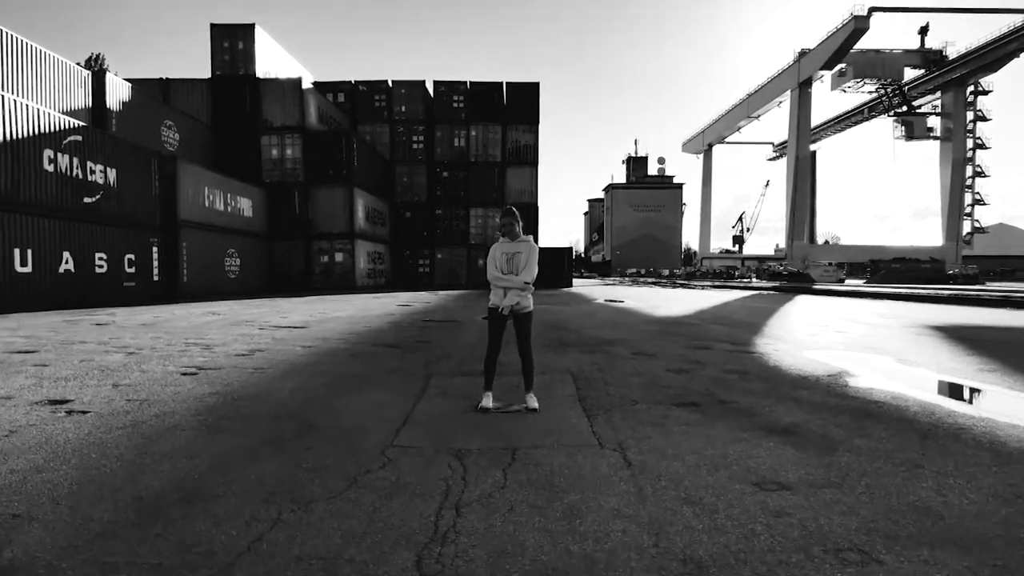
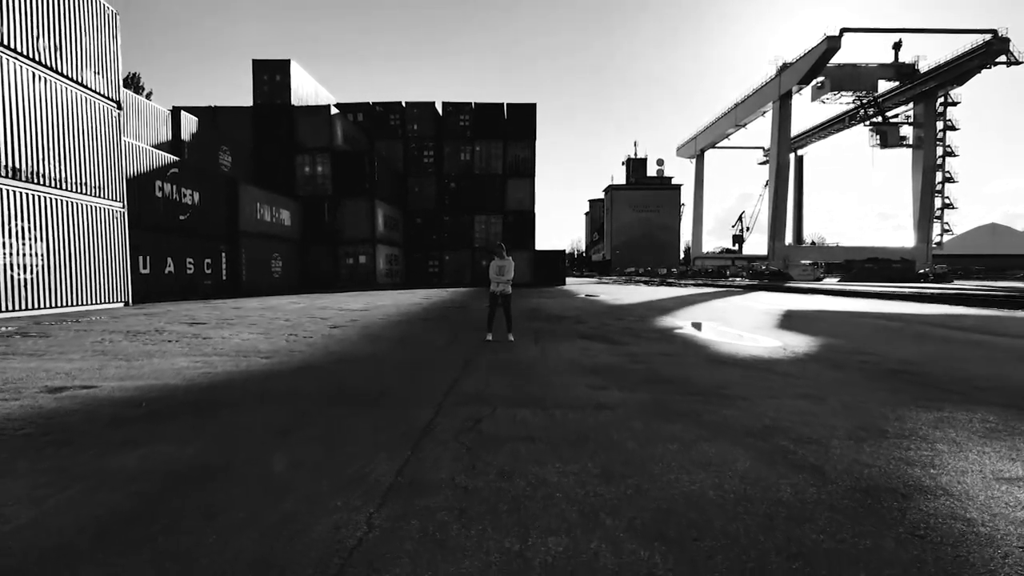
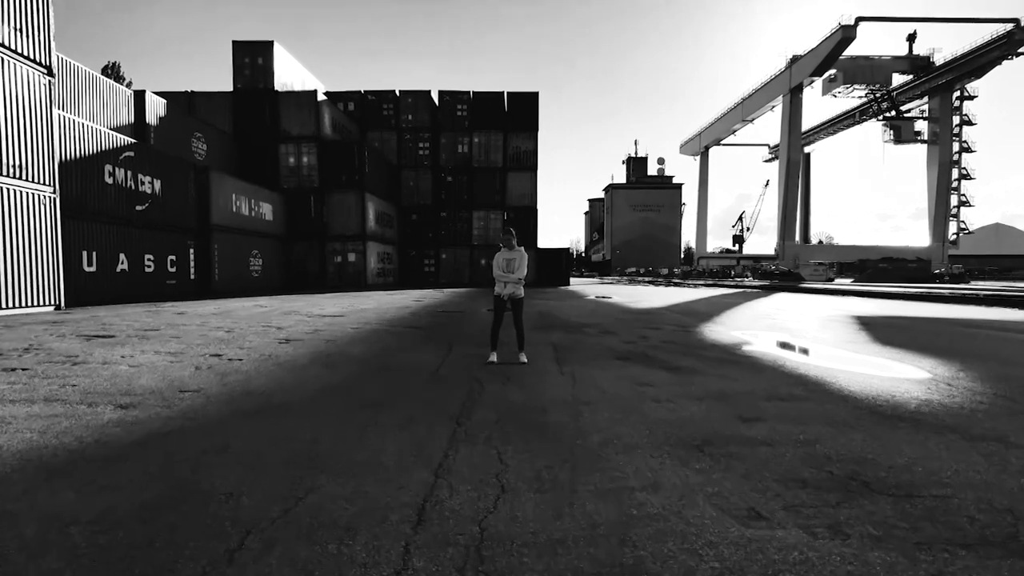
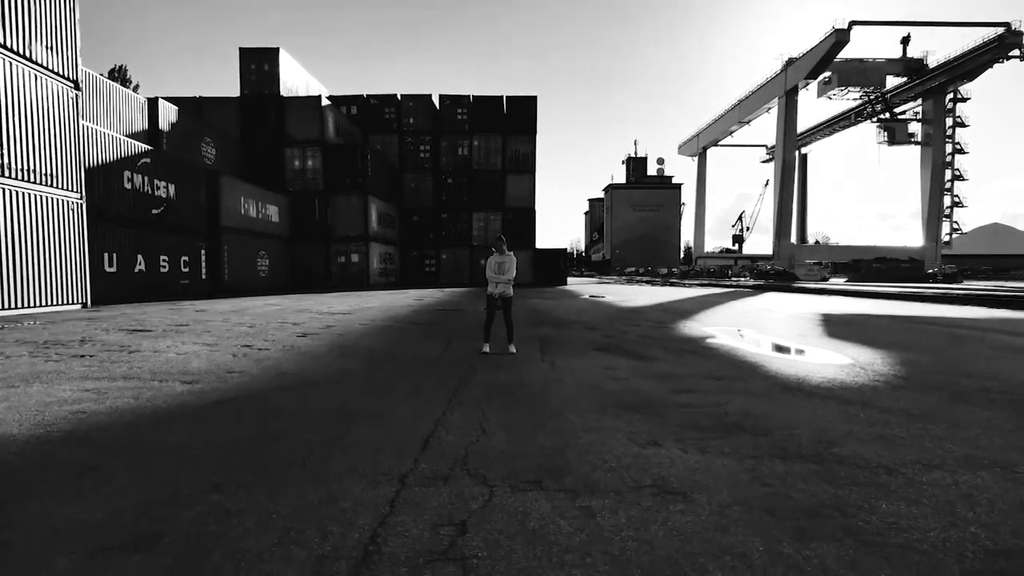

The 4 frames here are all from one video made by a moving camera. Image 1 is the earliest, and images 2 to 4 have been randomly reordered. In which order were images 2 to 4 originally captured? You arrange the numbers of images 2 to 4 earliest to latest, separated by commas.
3, 4, 2
